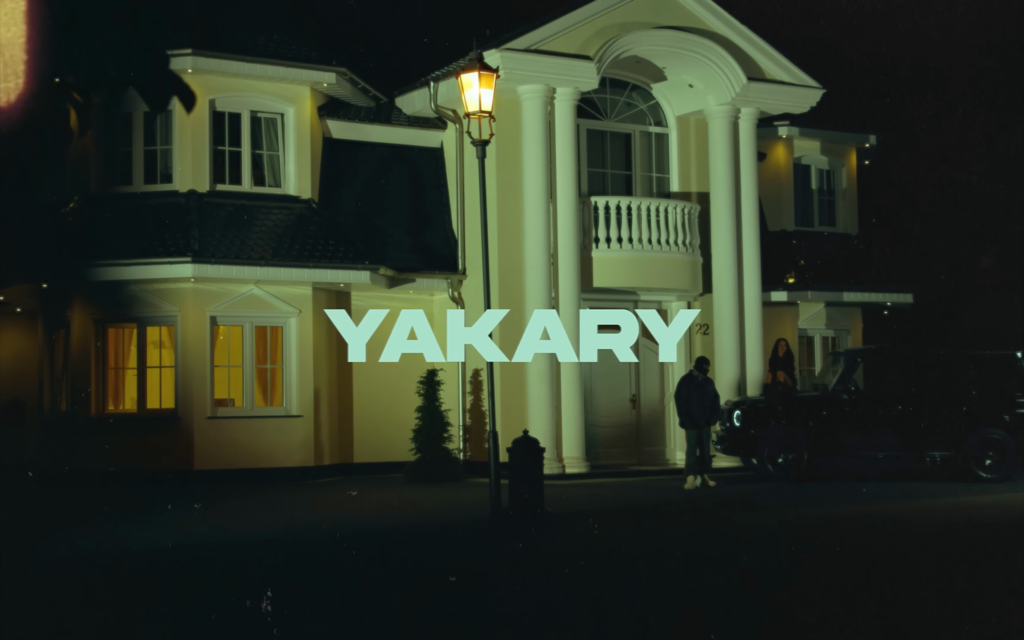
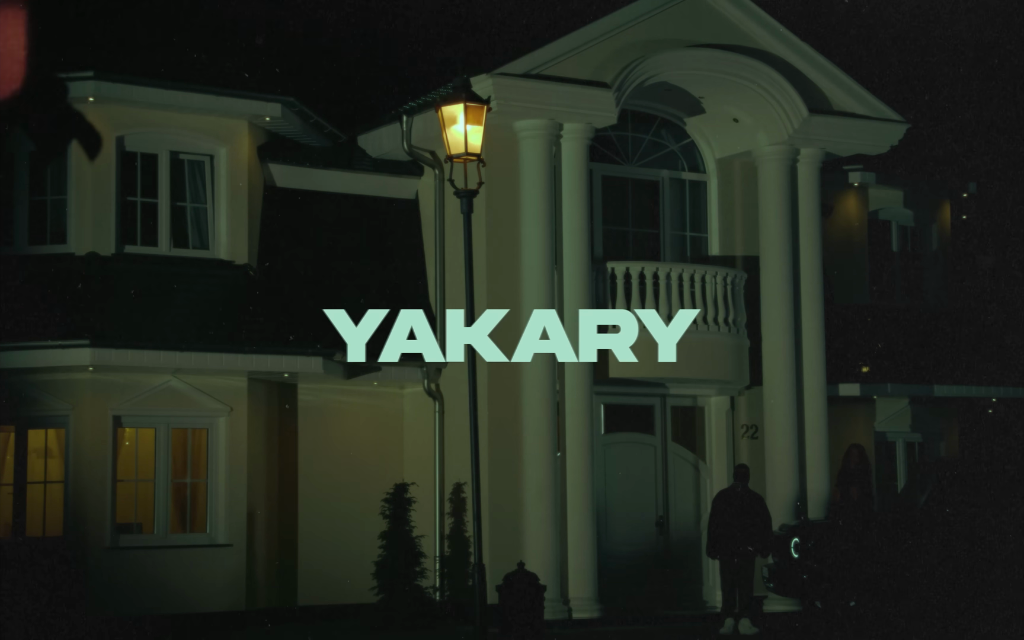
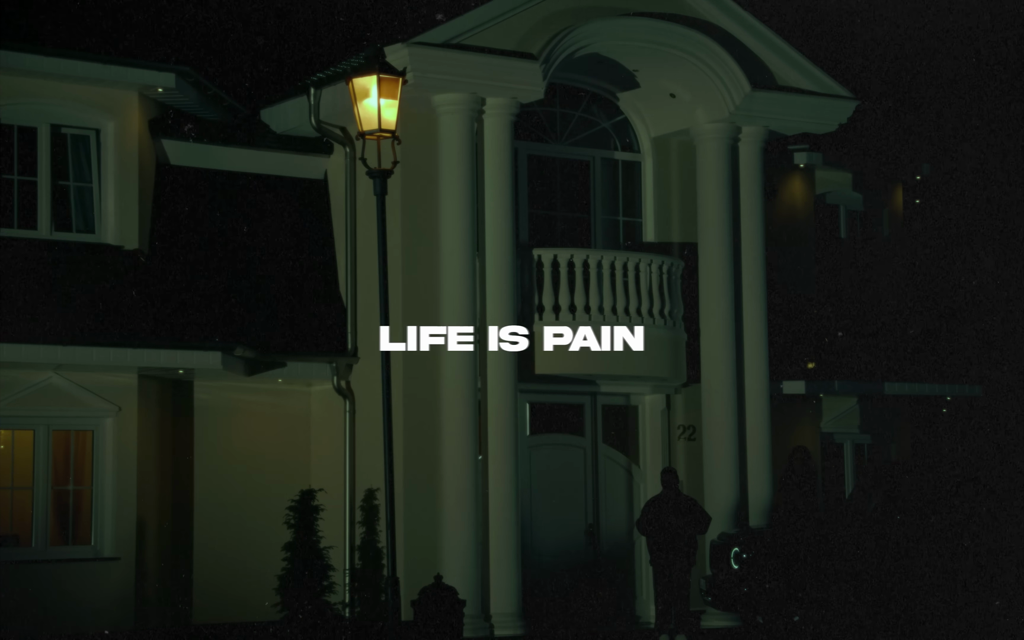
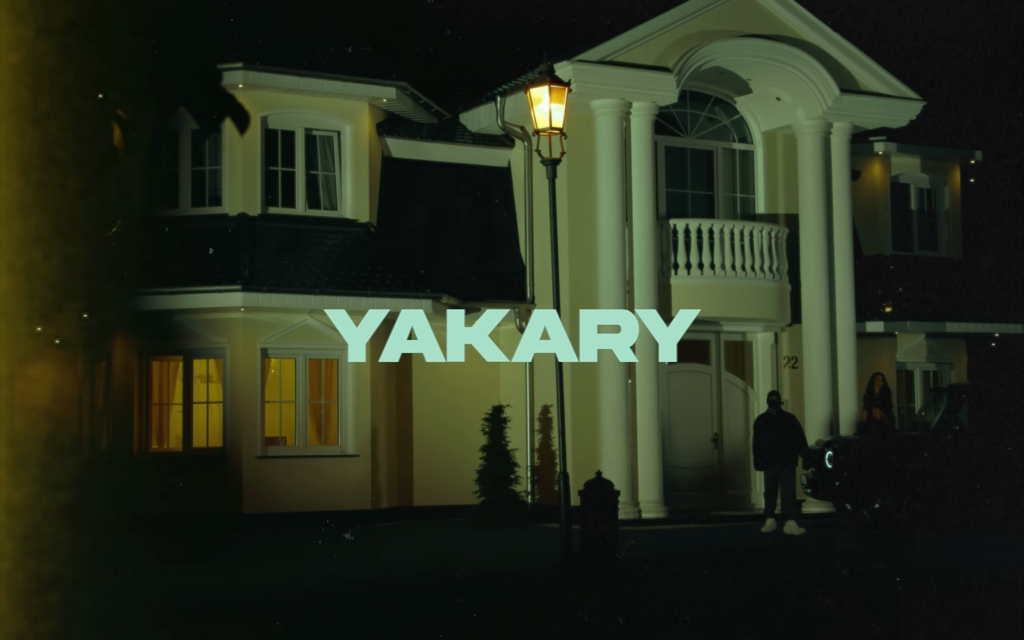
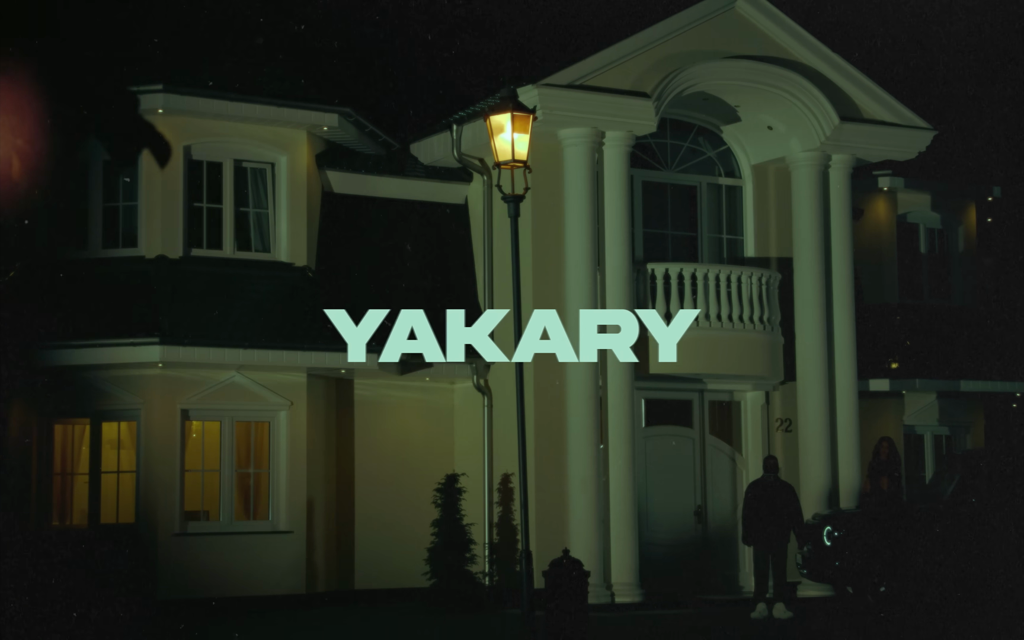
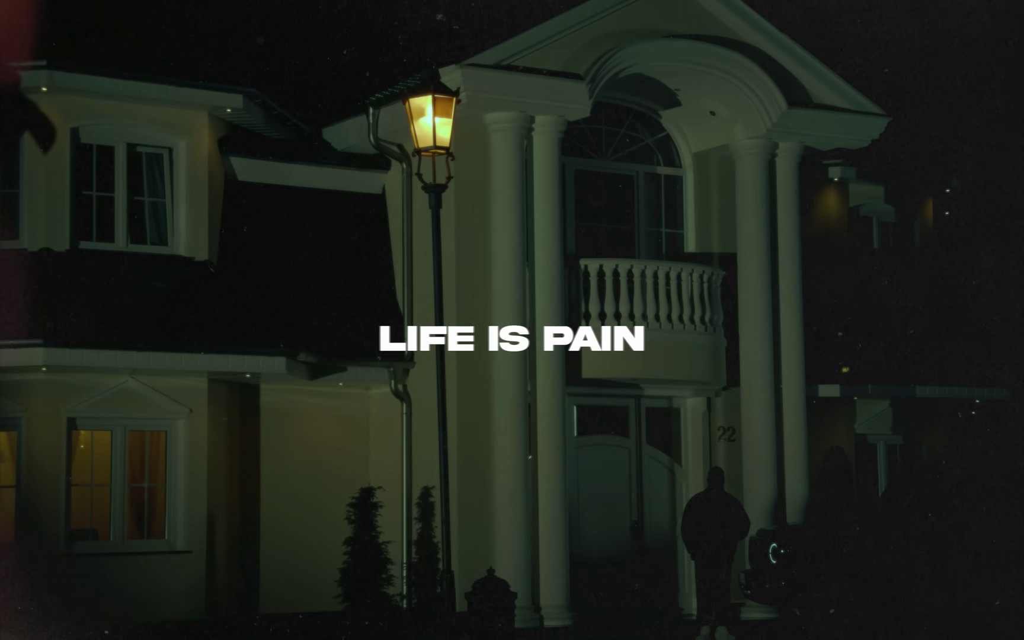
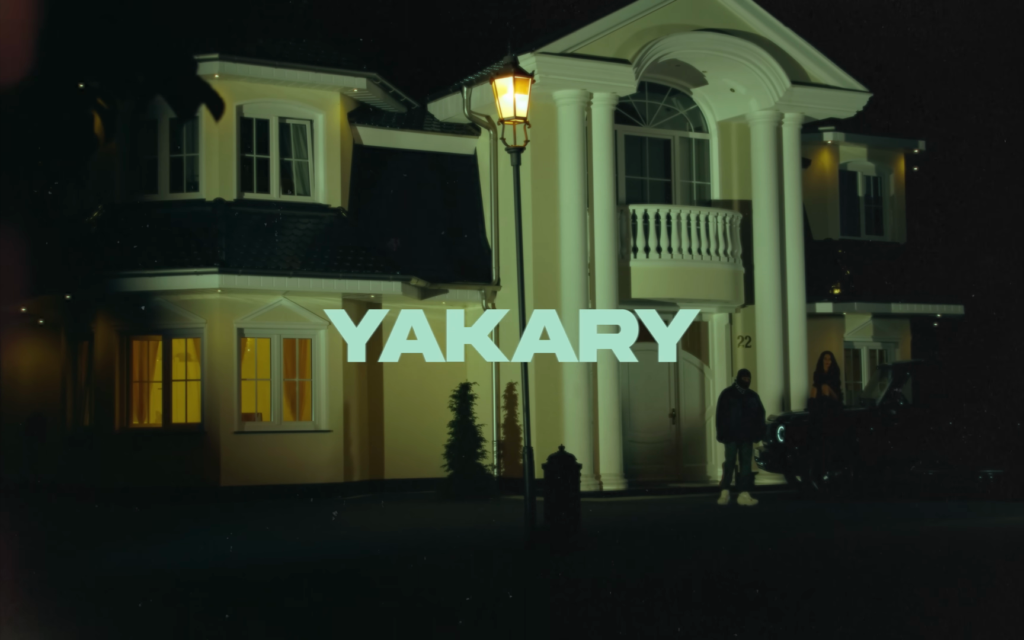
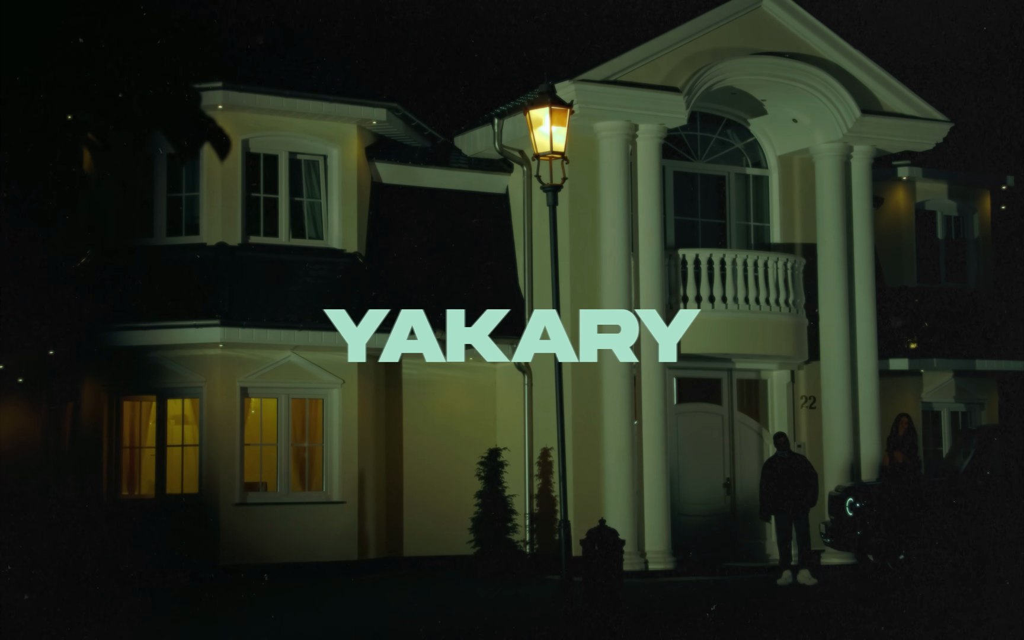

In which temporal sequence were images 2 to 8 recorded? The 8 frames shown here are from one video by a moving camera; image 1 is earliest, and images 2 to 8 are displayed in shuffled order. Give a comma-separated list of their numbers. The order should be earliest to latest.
7, 4, 8, 5, 2, 6, 3
